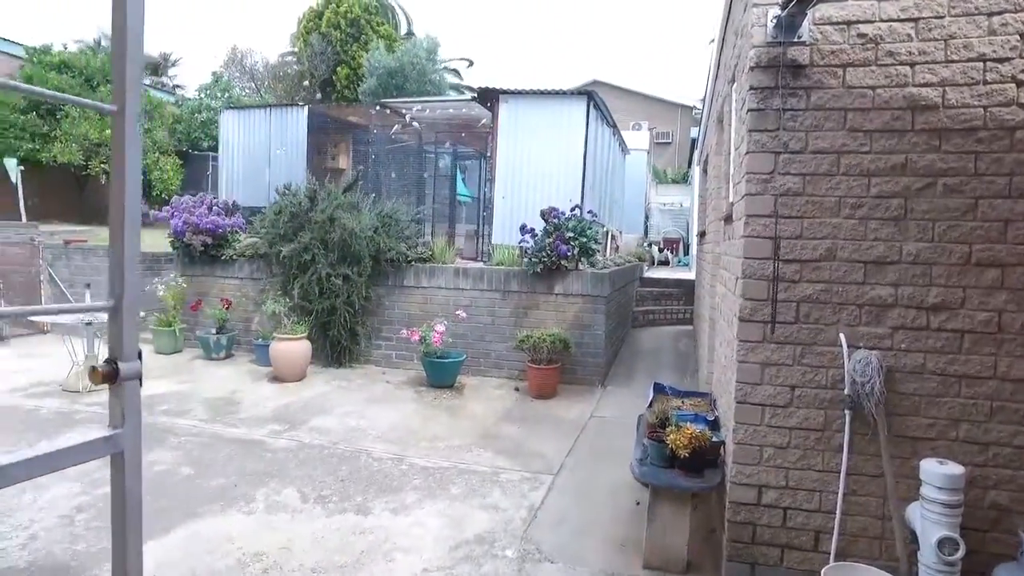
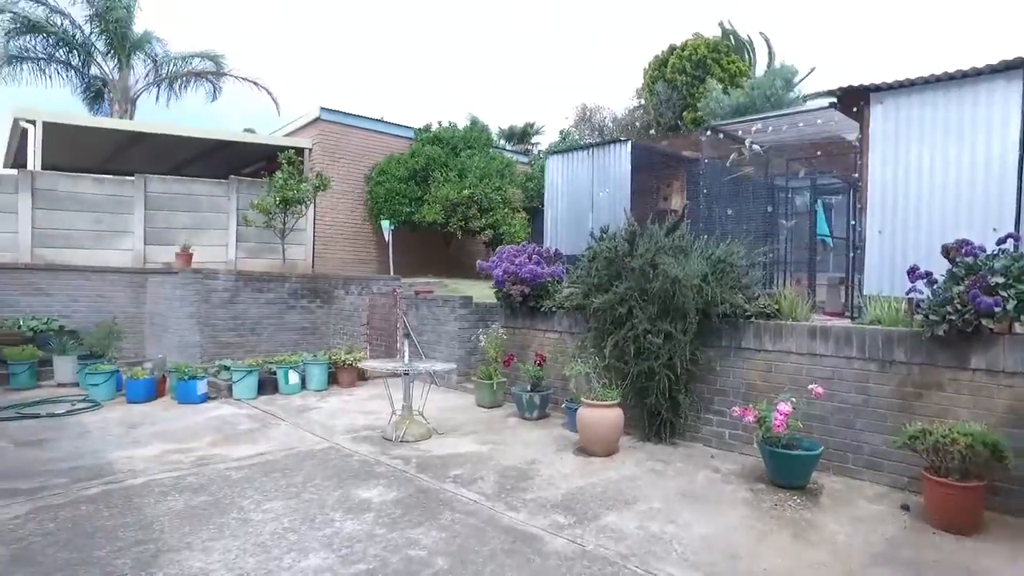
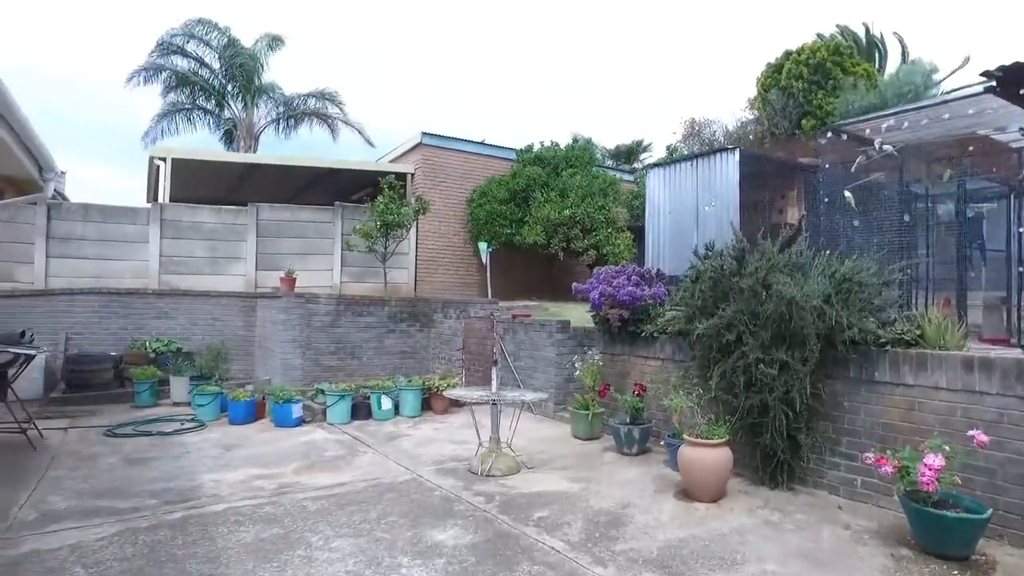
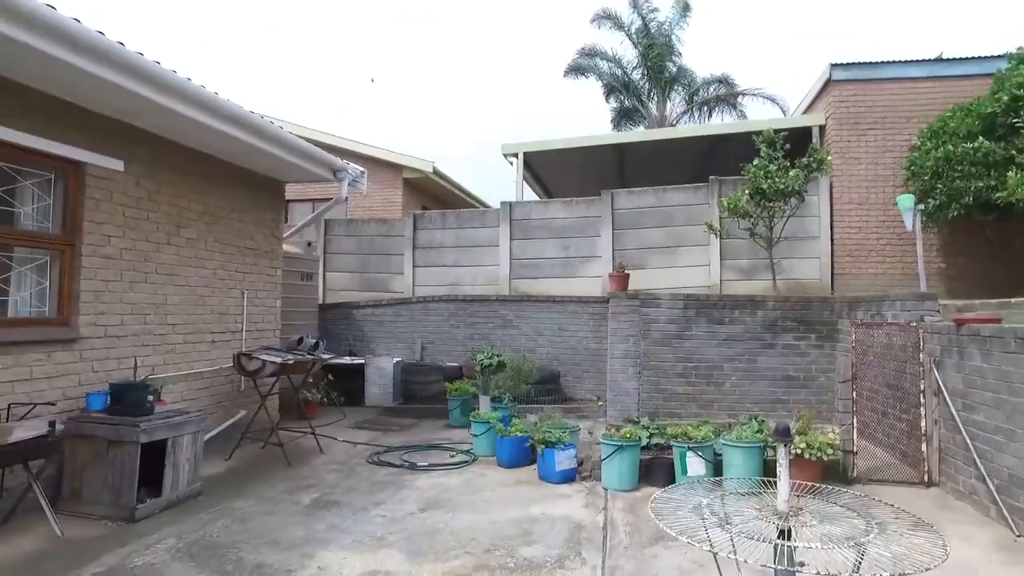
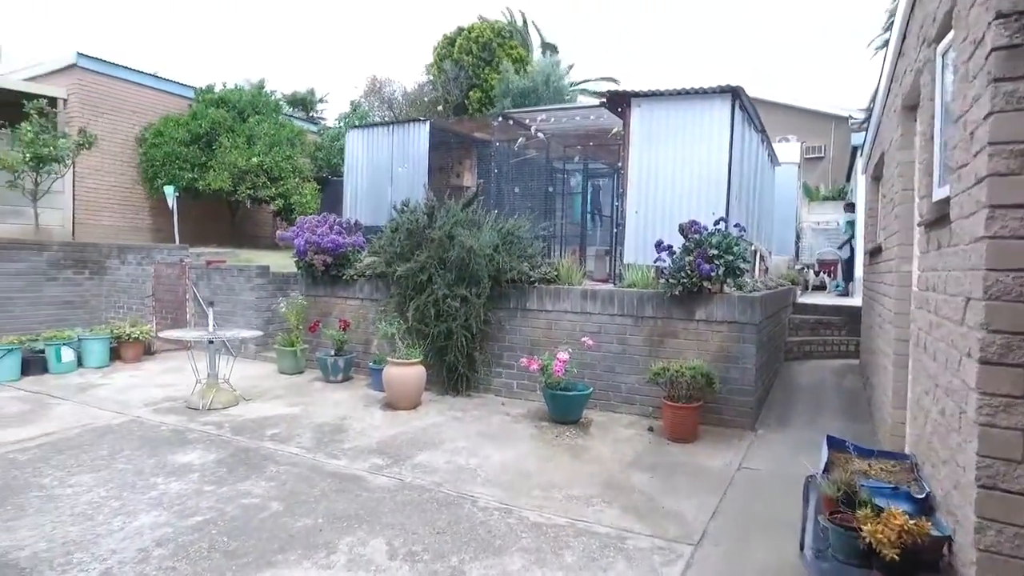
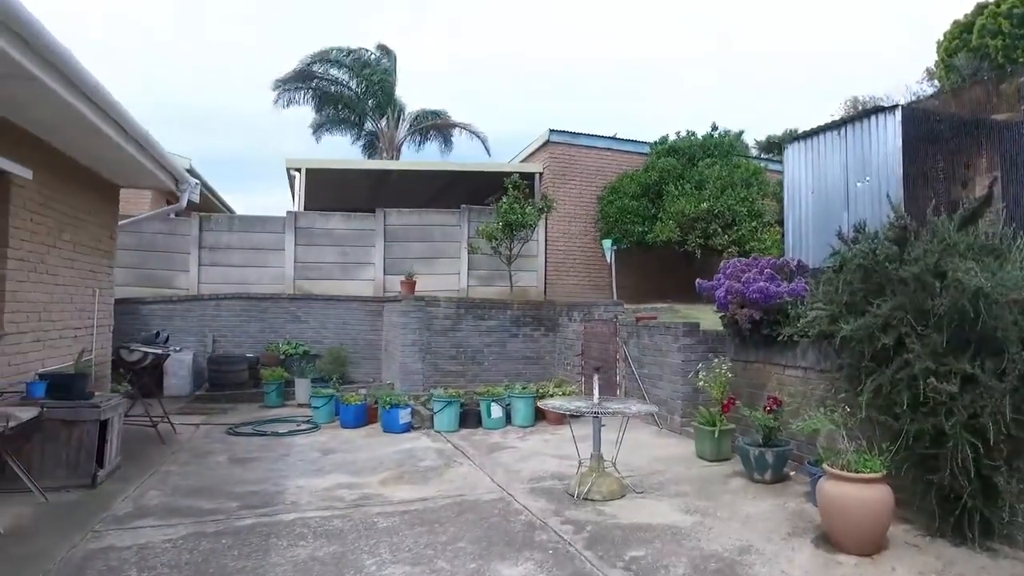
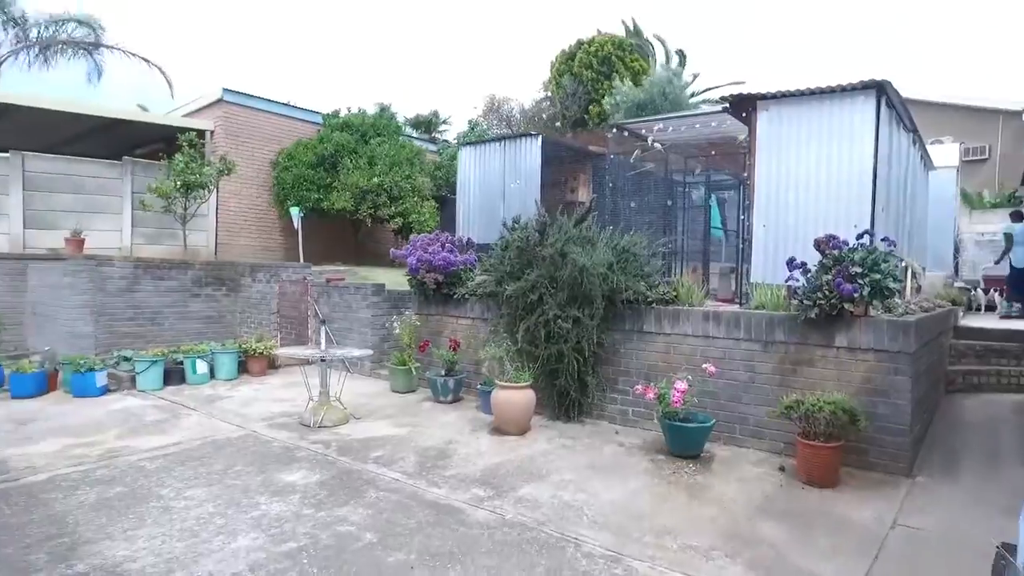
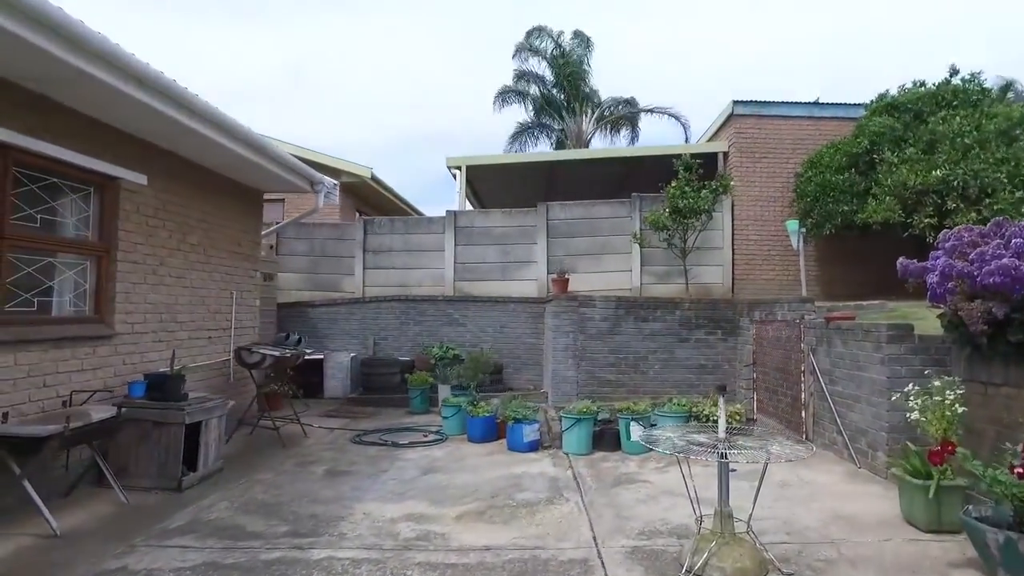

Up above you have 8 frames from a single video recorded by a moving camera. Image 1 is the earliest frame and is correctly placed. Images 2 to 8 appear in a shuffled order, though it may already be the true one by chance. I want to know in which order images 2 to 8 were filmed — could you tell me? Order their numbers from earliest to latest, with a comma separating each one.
5, 7, 2, 3, 6, 8, 4
